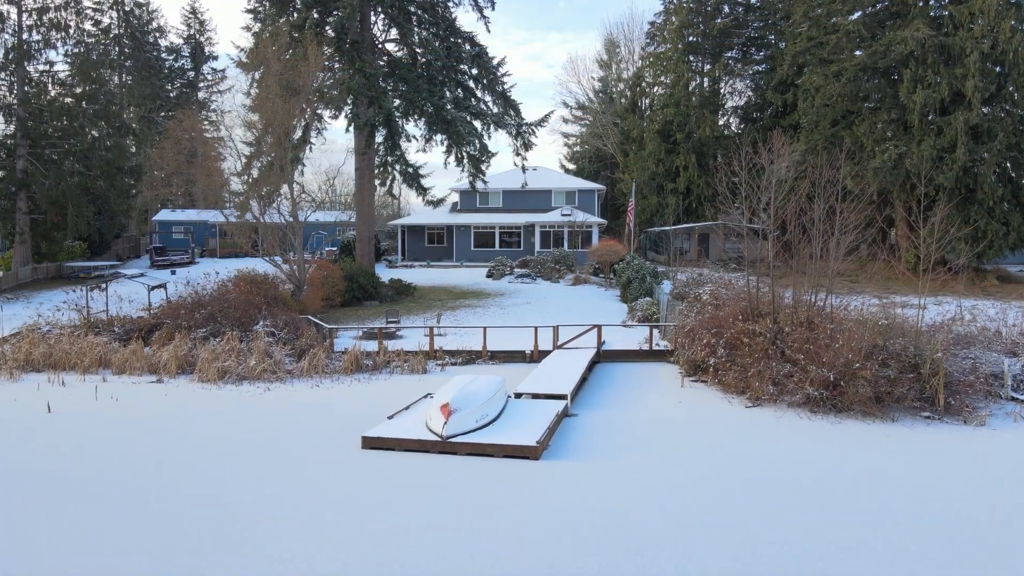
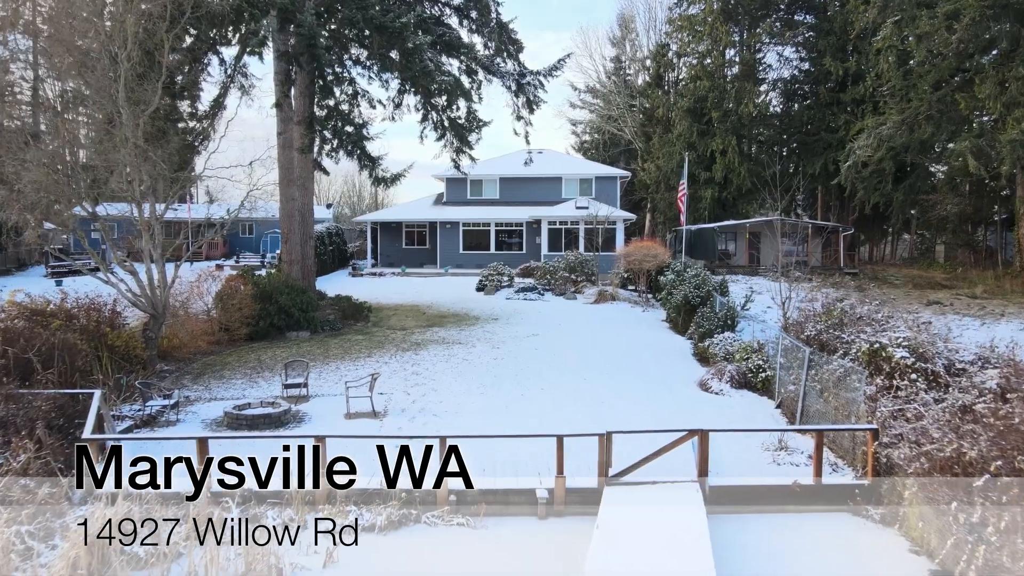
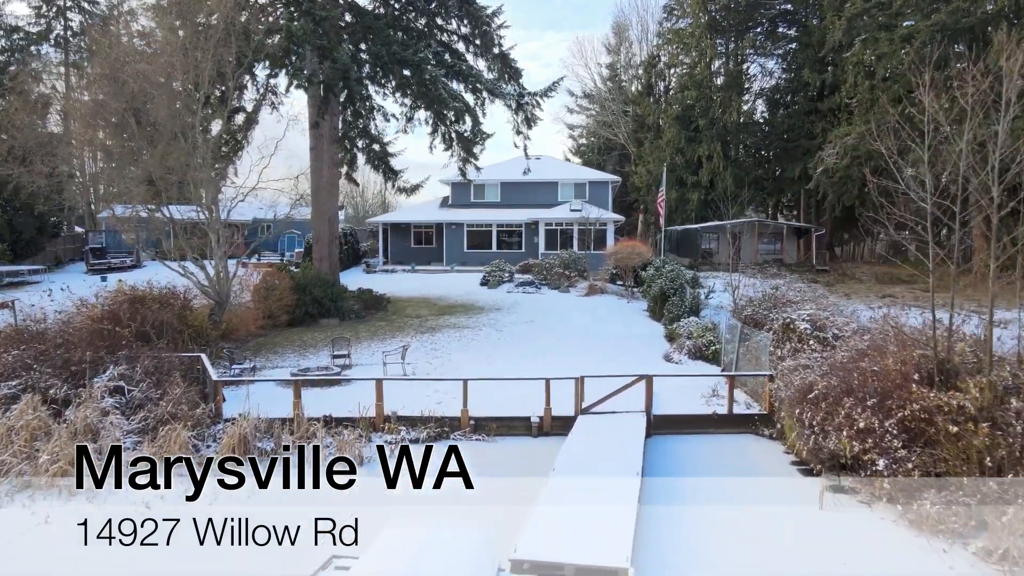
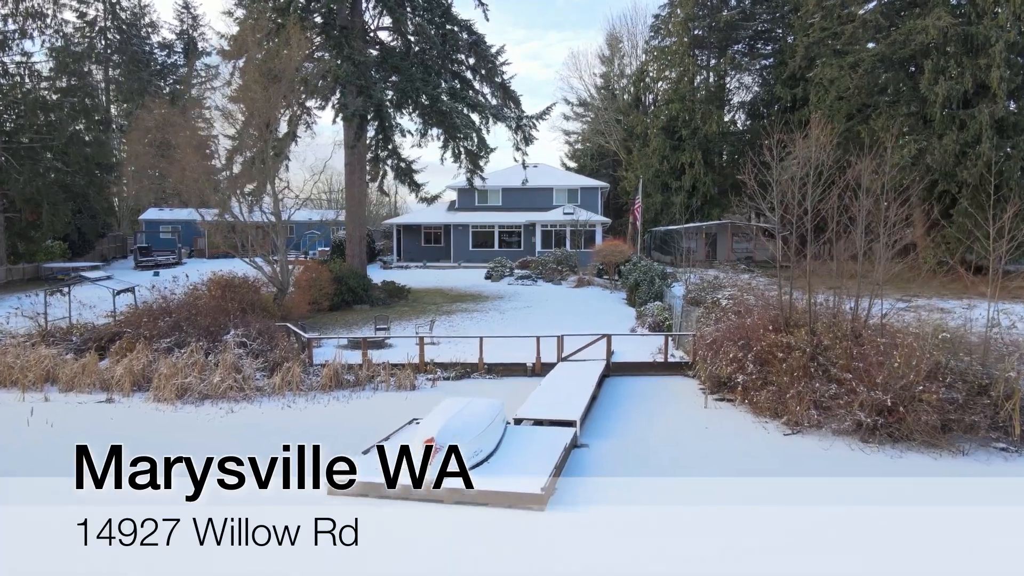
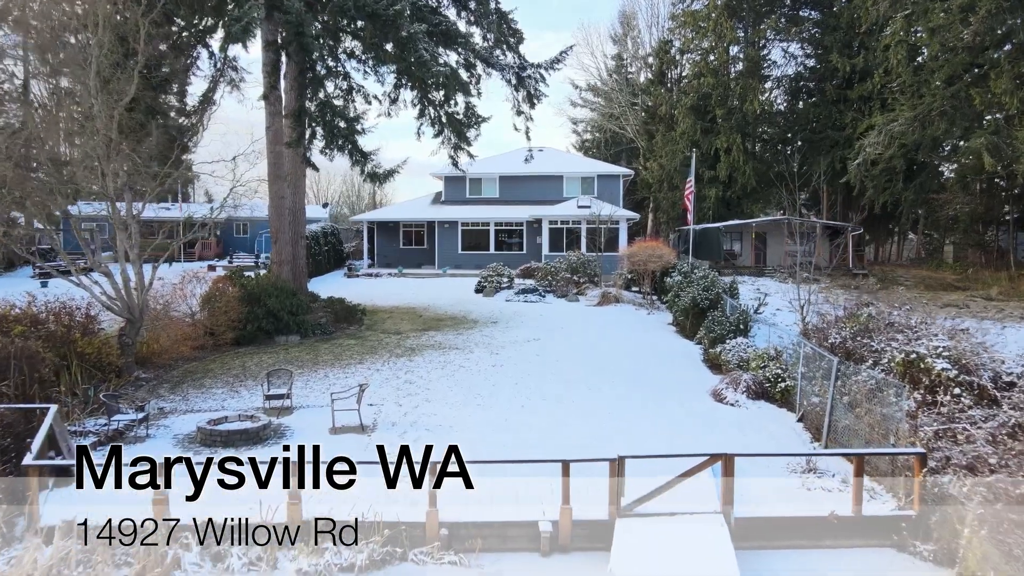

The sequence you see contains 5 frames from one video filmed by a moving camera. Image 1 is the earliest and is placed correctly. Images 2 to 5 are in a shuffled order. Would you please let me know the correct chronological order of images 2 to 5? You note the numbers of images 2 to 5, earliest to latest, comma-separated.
4, 3, 2, 5
